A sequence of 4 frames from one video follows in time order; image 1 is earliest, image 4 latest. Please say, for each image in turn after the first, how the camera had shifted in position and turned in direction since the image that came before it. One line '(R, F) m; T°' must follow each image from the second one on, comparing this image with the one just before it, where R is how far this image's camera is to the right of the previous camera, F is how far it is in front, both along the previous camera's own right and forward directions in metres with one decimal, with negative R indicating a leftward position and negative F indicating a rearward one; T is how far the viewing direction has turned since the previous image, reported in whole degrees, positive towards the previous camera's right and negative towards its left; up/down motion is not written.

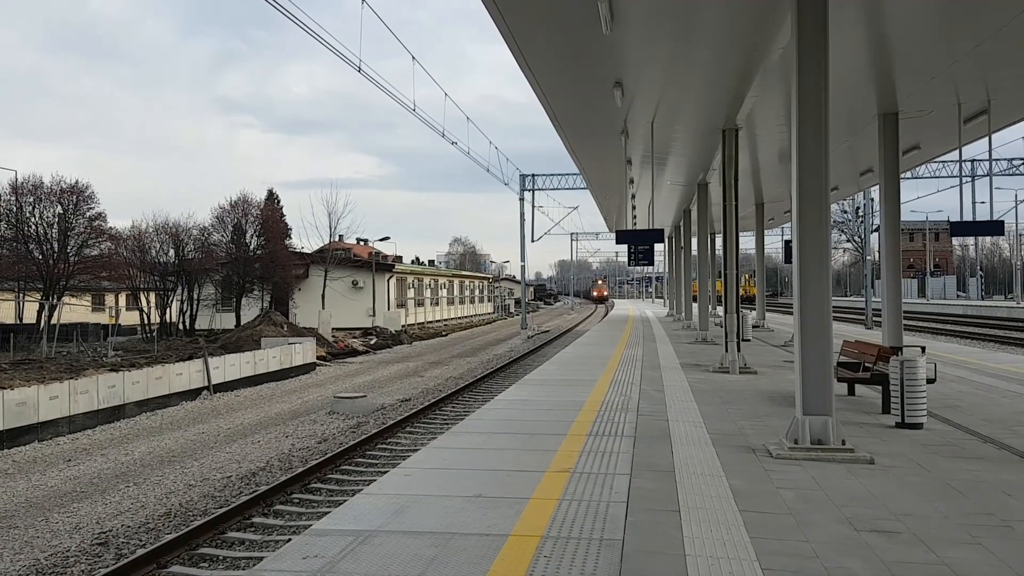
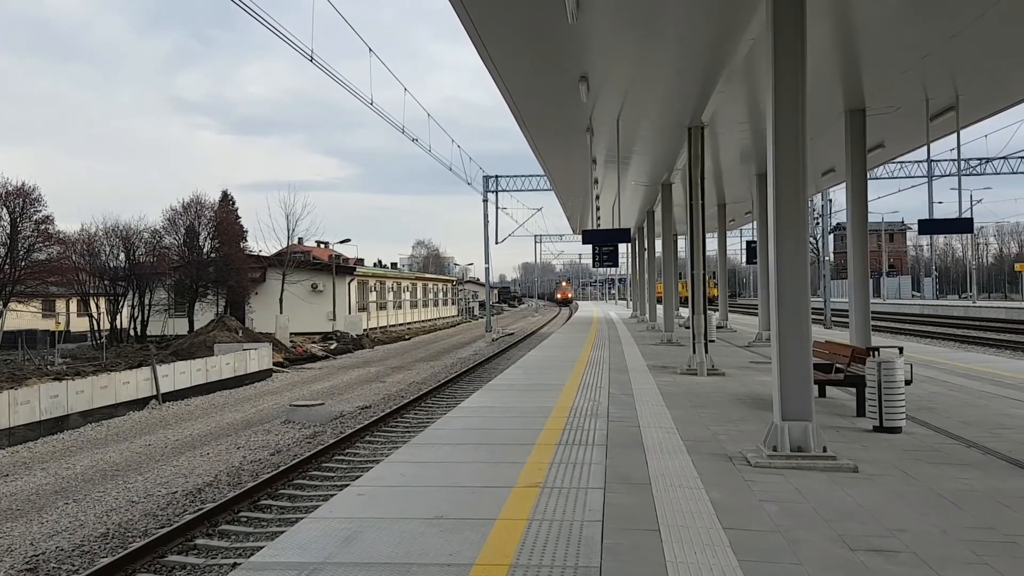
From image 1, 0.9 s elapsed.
(0.0, +0.4) m; +3°
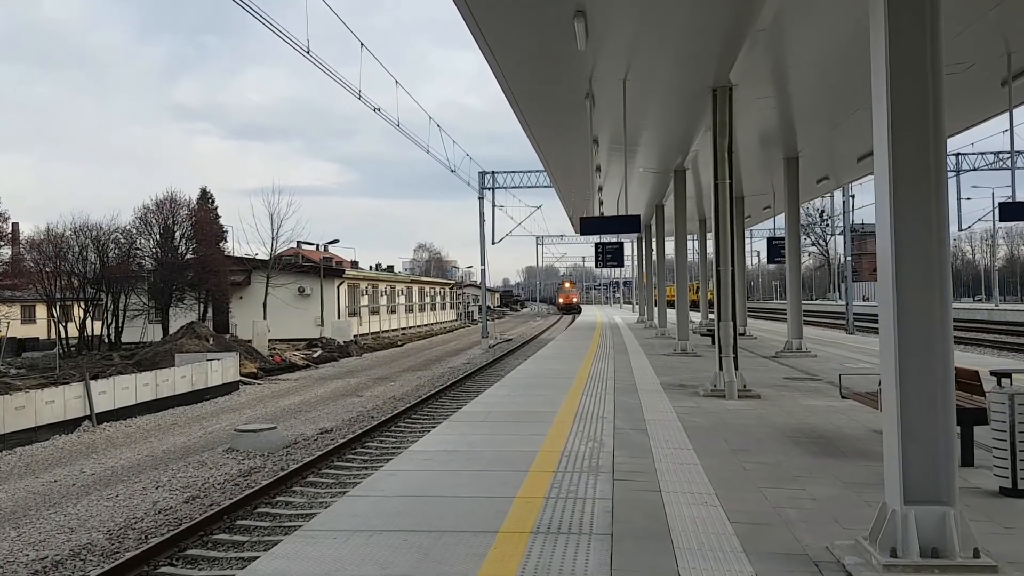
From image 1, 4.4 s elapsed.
(+0.3, +2.2) m; 0°
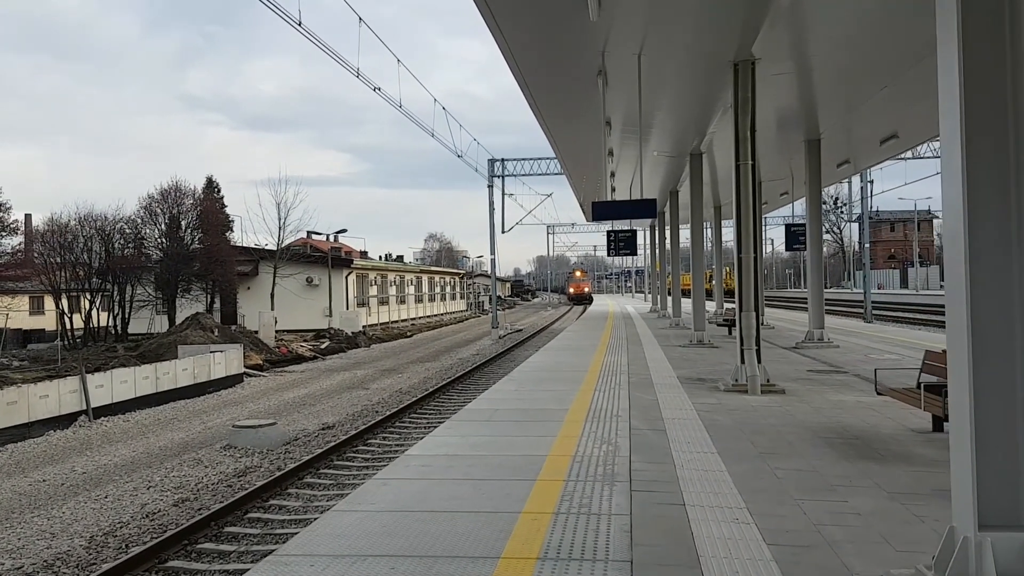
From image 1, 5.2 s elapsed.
(0.0, +0.6) m; -1°
